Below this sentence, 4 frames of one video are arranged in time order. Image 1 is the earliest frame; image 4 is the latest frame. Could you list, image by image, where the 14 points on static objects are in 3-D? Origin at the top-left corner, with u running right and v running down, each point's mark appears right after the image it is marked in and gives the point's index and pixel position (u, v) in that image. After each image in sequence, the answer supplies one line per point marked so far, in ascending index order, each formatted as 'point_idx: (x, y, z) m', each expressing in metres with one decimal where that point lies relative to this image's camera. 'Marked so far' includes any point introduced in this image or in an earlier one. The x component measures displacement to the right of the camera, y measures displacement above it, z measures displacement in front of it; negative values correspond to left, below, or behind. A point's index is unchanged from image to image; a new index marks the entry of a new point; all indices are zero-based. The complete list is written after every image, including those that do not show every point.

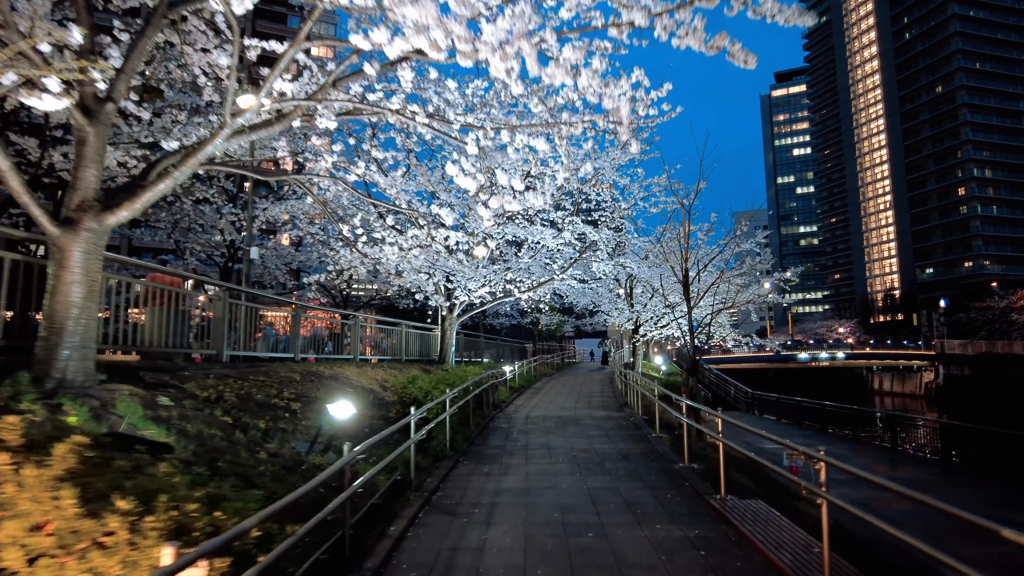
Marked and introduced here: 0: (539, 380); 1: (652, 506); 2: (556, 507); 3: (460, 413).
0: (+0.7, -2.6, +18.1) m
1: (+1.0, -1.6, +4.8) m
2: (+0.3, -1.6, +4.8) m
3: (-0.6, -1.5, +7.7) m
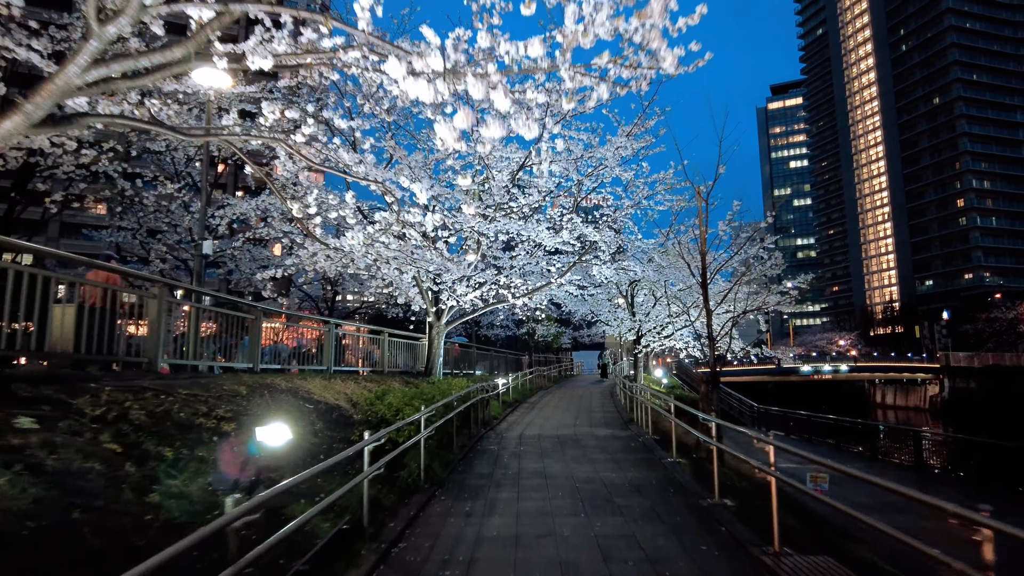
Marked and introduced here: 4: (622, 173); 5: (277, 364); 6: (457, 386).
0: (+0.6, -2.8, +16.8) m
1: (+0.9, -1.5, +3.6) m
2: (+0.2, -1.5, +3.6) m
3: (-0.7, -1.5, +6.5) m
4: (+2.1, +2.2, +12.3) m
5: (-3.3, -1.0, +9.0) m
6: (-0.8, -1.5, +9.8) m
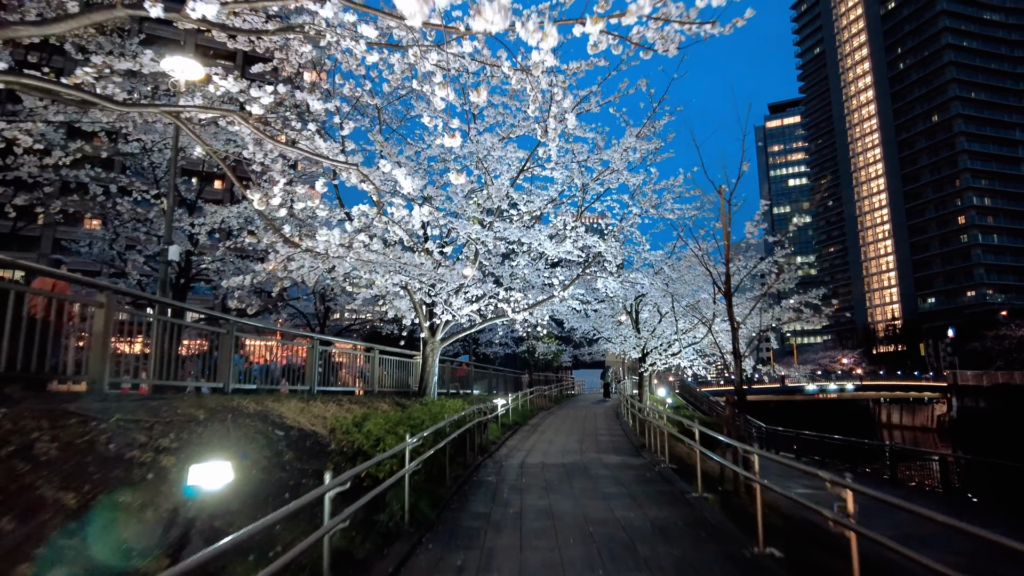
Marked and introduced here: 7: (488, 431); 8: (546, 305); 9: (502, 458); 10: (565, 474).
0: (+0.6, -3.1, +15.9) m
1: (+1.0, -1.5, +2.7) m
2: (+0.3, -1.5, +2.7) m
3: (-0.7, -1.5, +5.6) m
4: (+2.1, +1.9, +11.6) m
5: (-3.2, -1.2, +8.1) m
6: (-0.8, -1.6, +8.9) m
7: (-0.3, -2.1, +9.6) m
8: (+0.7, -0.3, +12.6) m
9: (-0.1, -2.2, +8.4) m
10: (+0.6, -2.0, +7.2) m
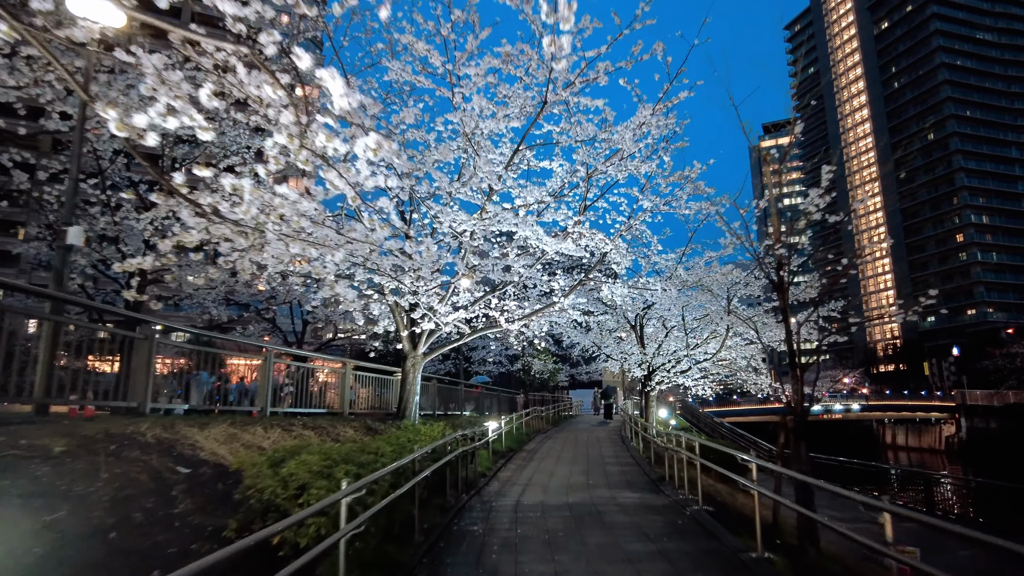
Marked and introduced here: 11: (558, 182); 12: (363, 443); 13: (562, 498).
0: (+0.4, -3.3, +14.3) m
1: (+0.9, -1.3, +1.2) m
2: (+0.2, -1.3, +1.1) m
3: (-0.8, -1.4, +4.1) m
4: (+2.0, +1.9, +10.1) m
5: (-3.3, -1.2, +6.6) m
6: (-0.9, -1.6, +7.3) m
7: (-0.4, -2.1, +8.1) m
8: (+0.5, -0.4, +11.1) m
9: (-0.2, -2.2, +6.9) m
10: (+0.5, -2.0, +5.6) m
11: (+0.7, +1.6, +10.0) m
12: (-1.3, -1.3, +5.5) m
13: (+0.5, -2.2, +6.9) m
